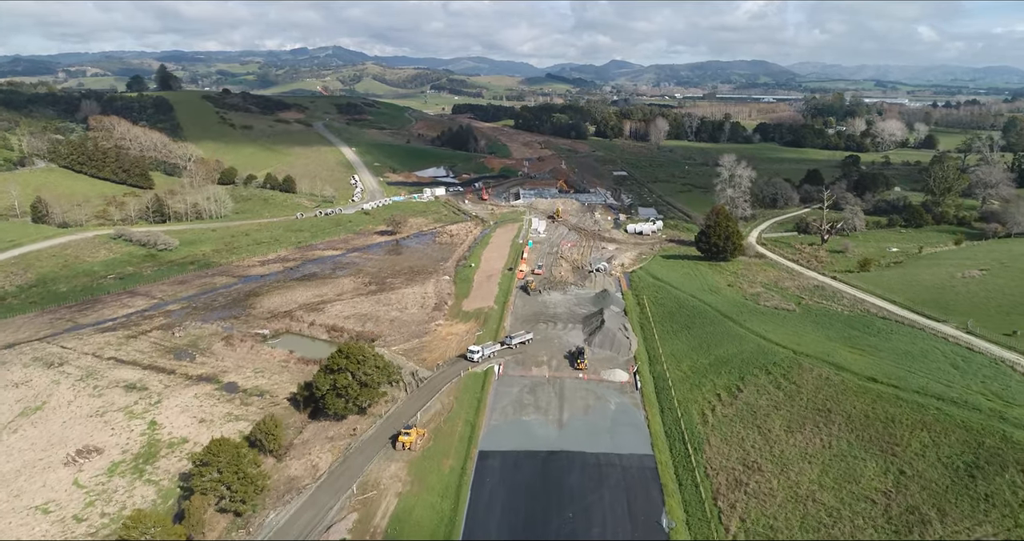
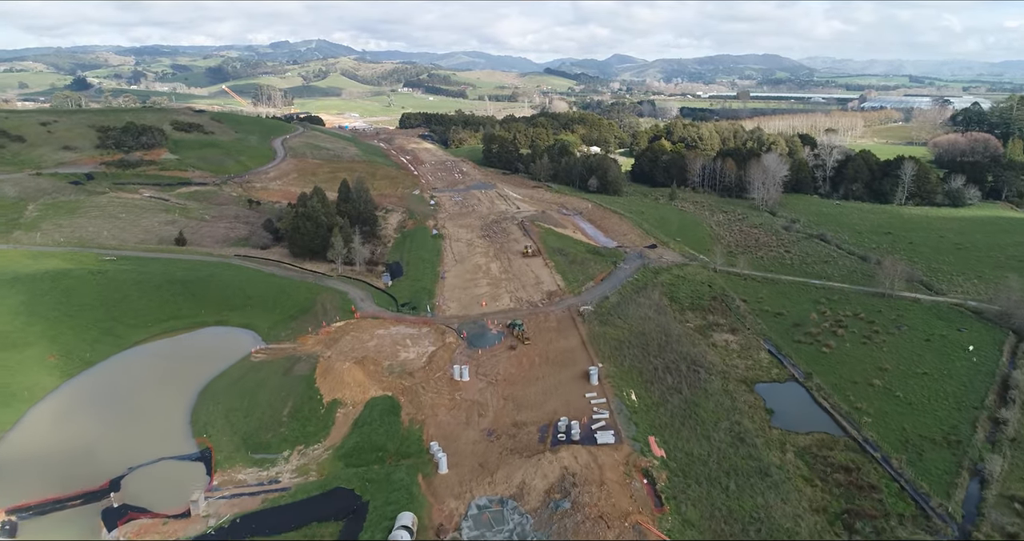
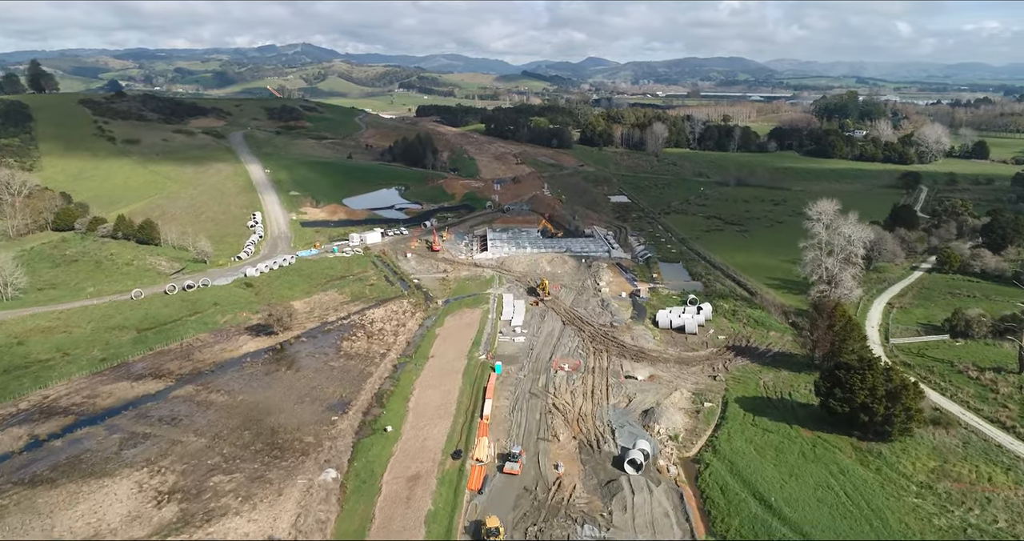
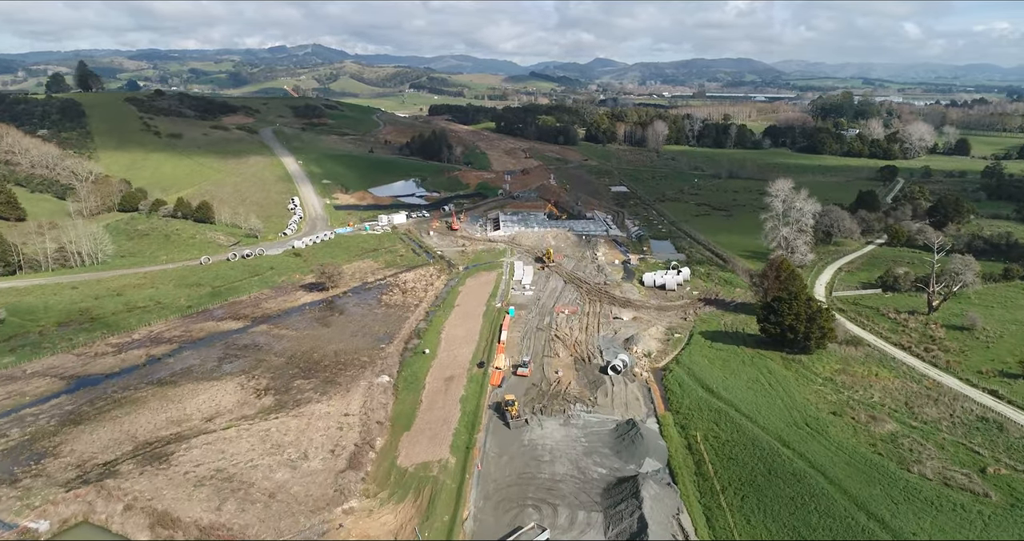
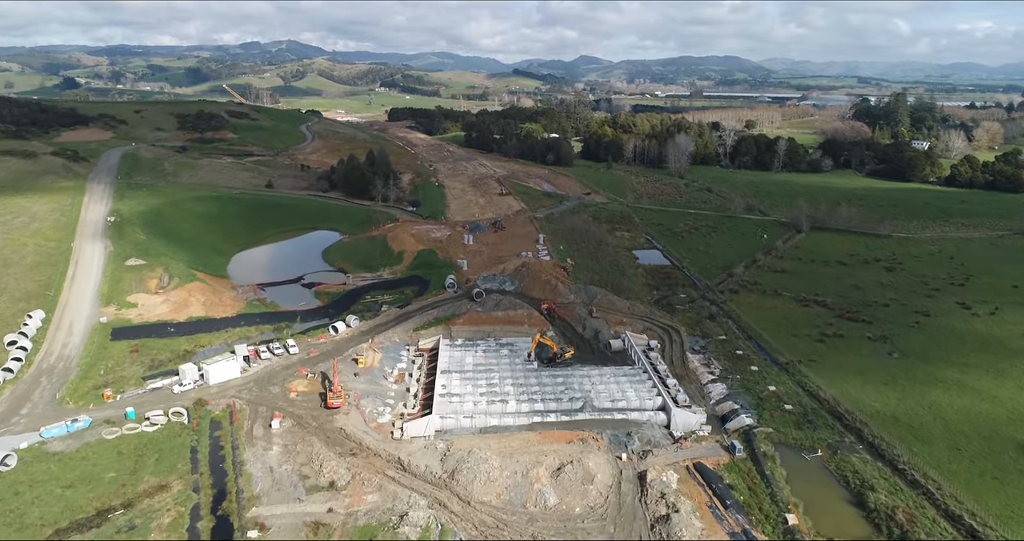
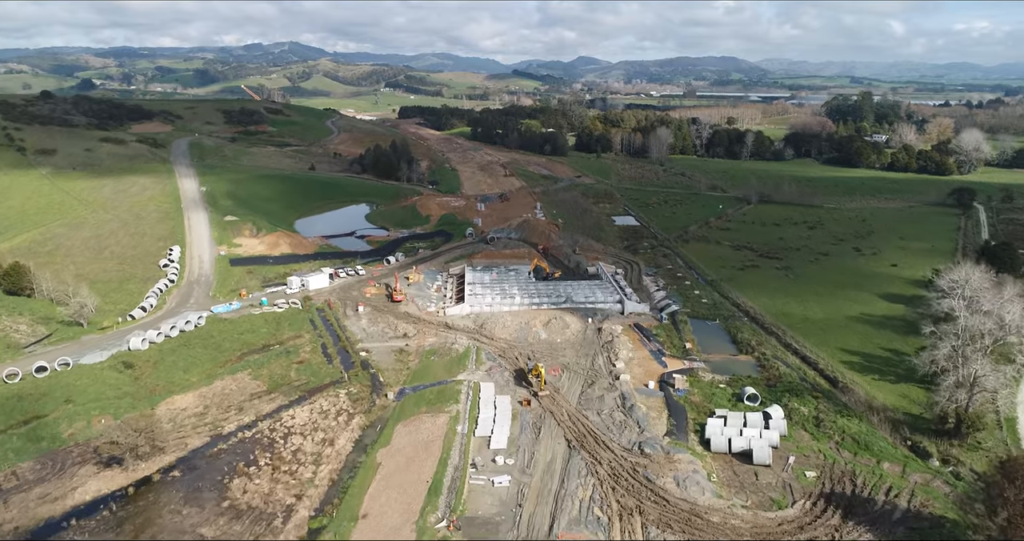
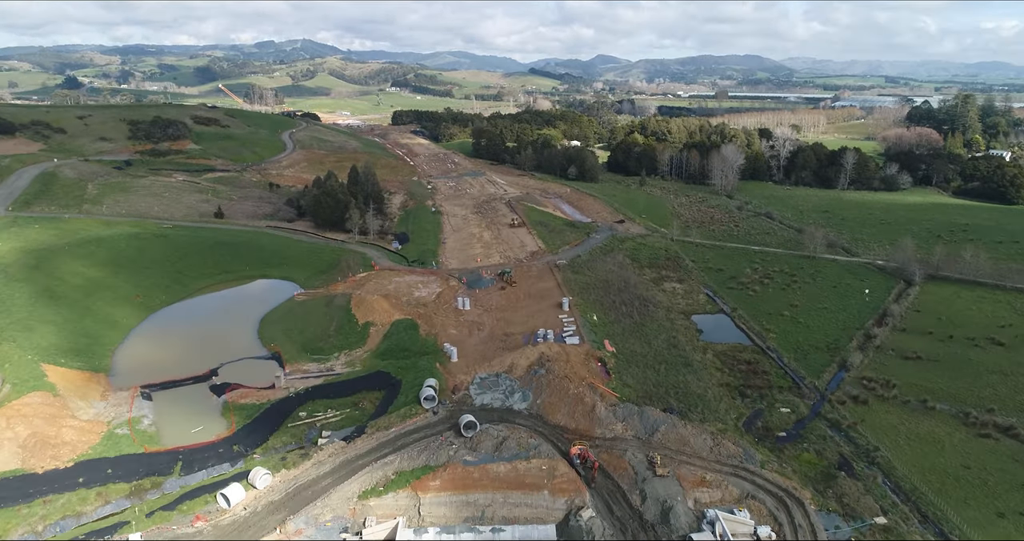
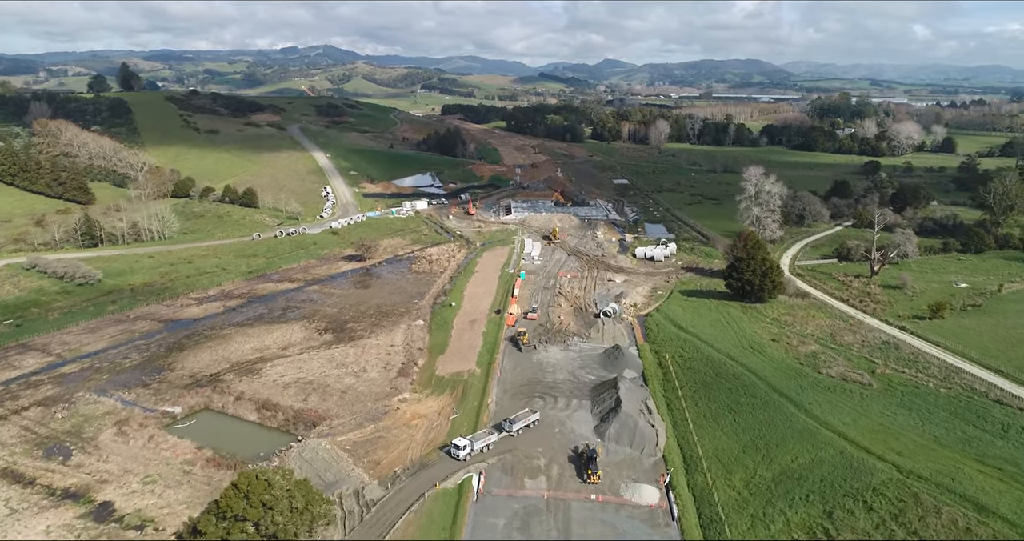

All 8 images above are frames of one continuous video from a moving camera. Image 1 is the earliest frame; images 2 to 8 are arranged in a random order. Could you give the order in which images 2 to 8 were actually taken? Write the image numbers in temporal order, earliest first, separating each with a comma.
8, 4, 3, 6, 5, 7, 2
